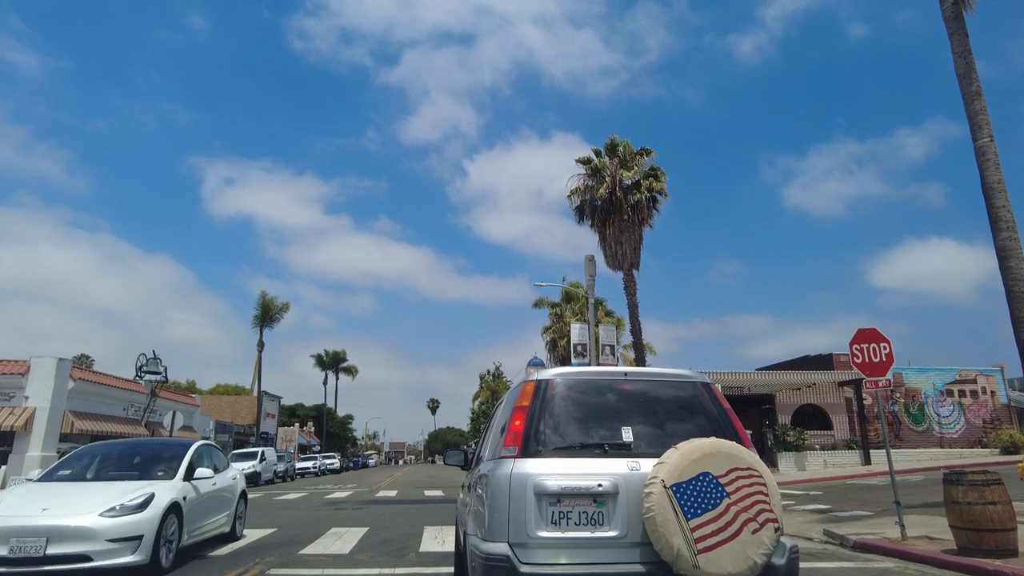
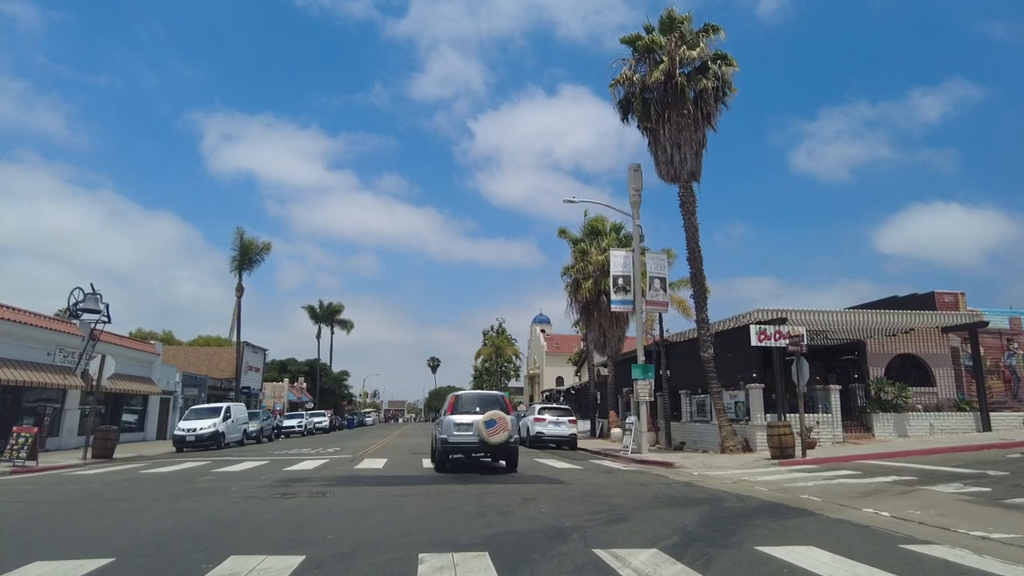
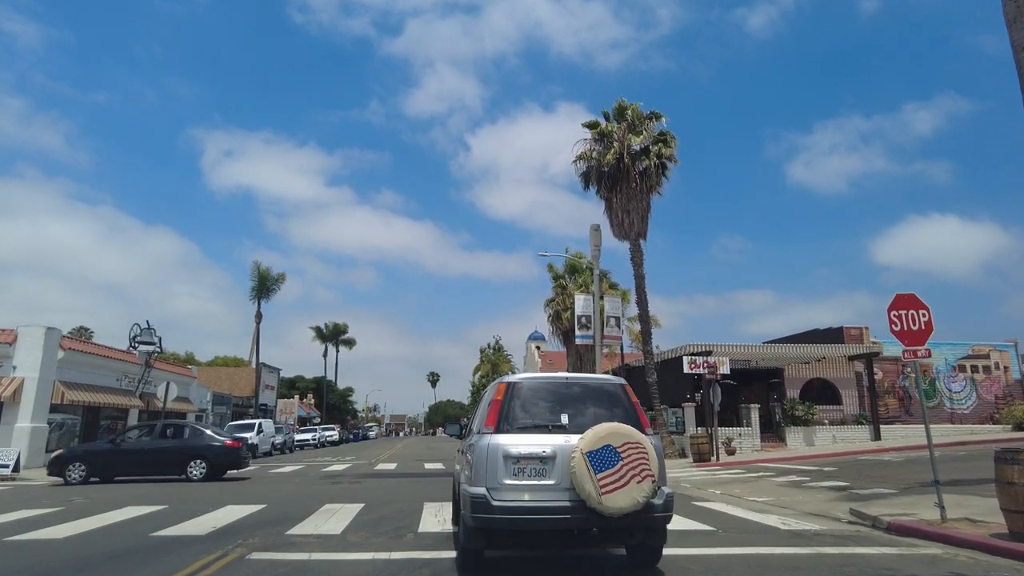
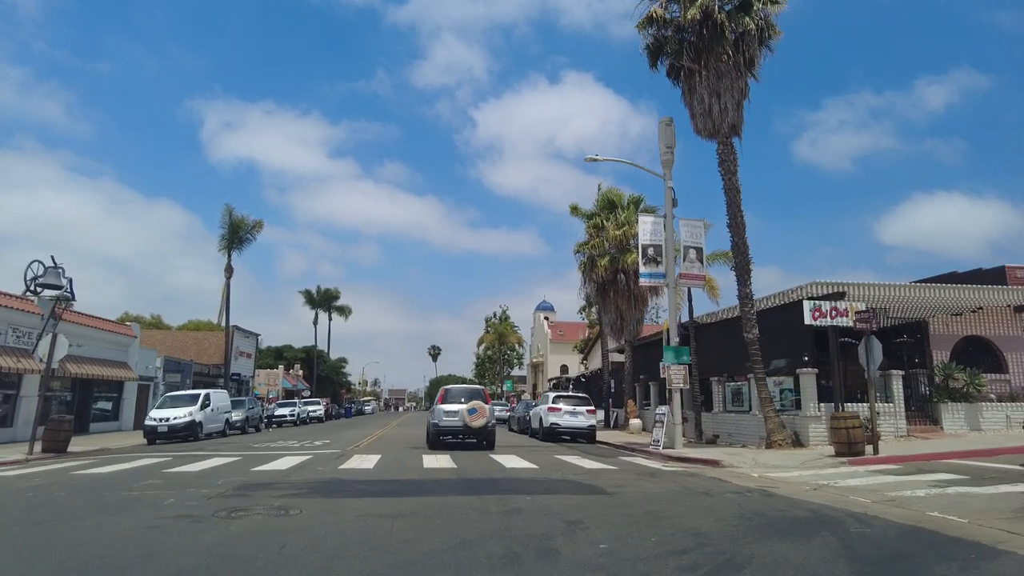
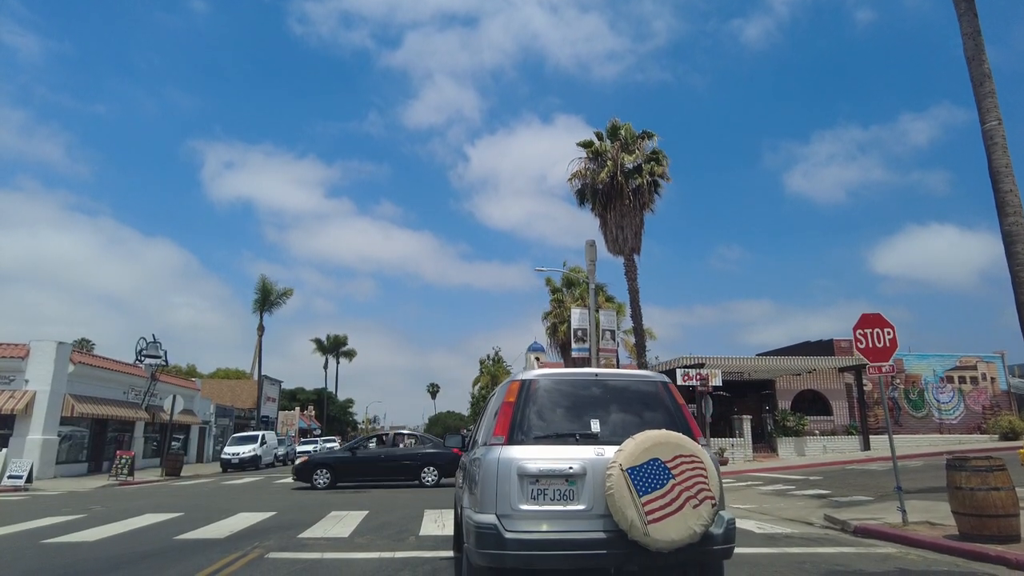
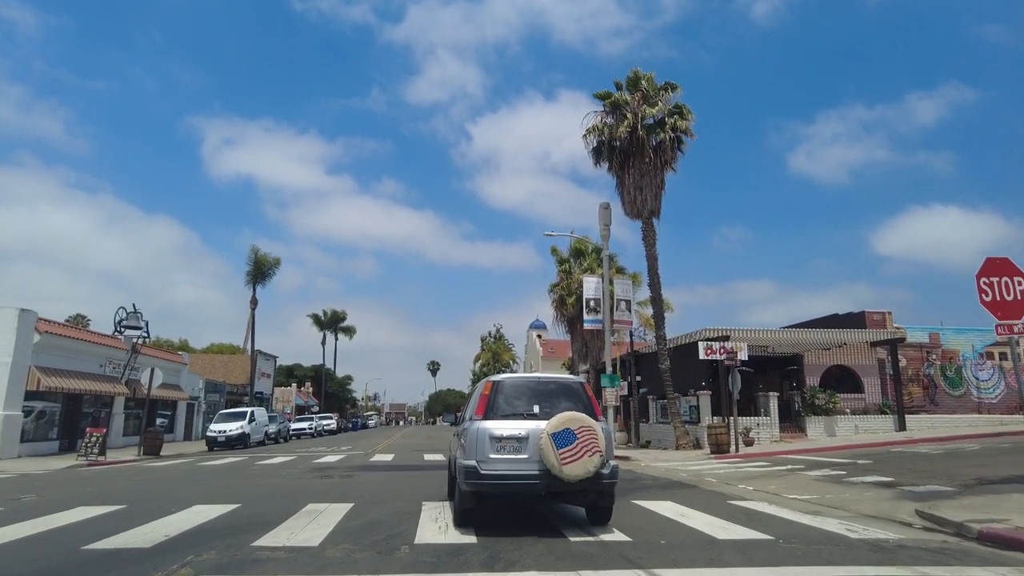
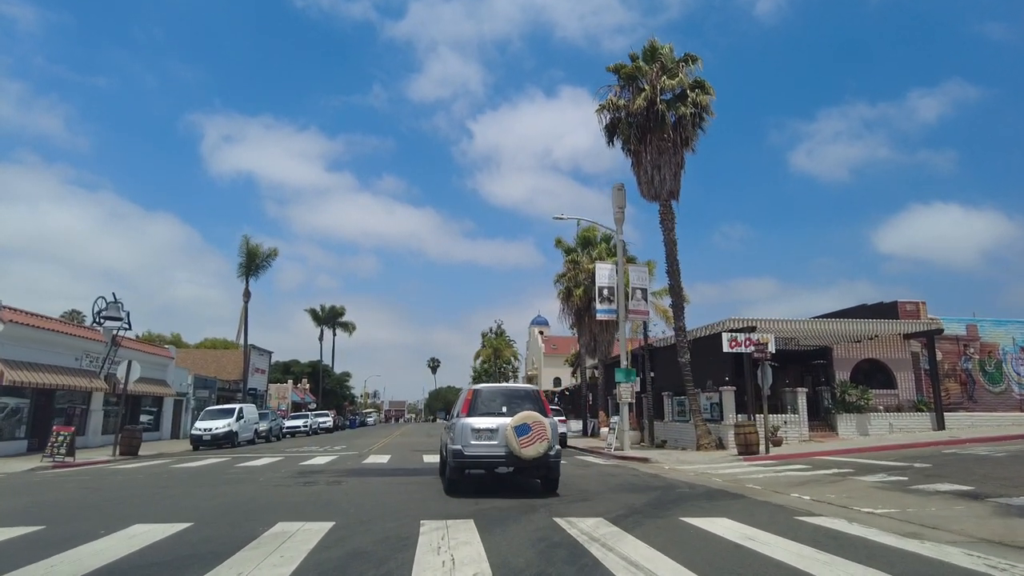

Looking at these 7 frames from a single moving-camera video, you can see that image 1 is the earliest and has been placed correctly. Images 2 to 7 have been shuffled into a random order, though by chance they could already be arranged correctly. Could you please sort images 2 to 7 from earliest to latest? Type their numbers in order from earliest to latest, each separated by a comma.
5, 3, 6, 7, 2, 4
